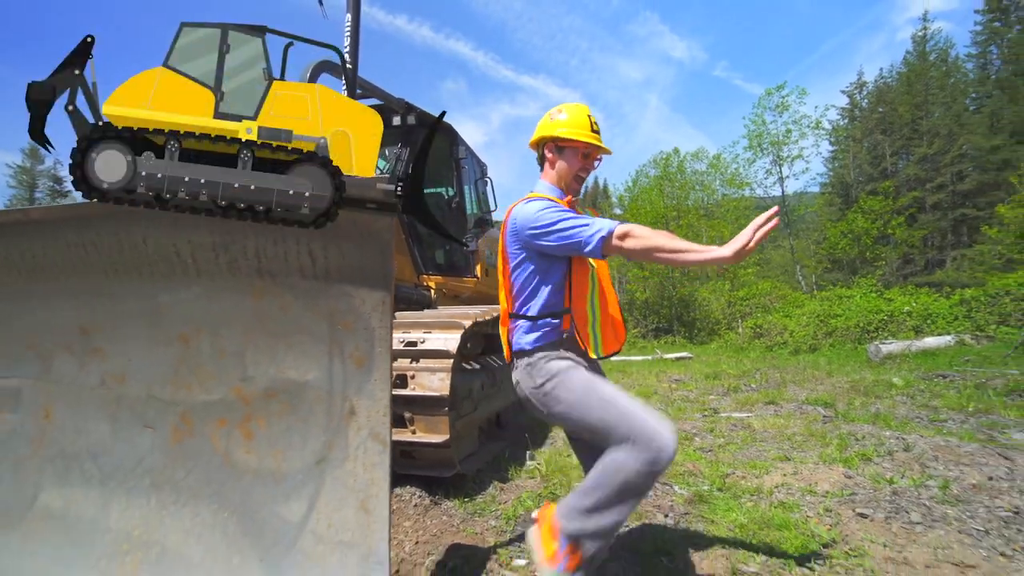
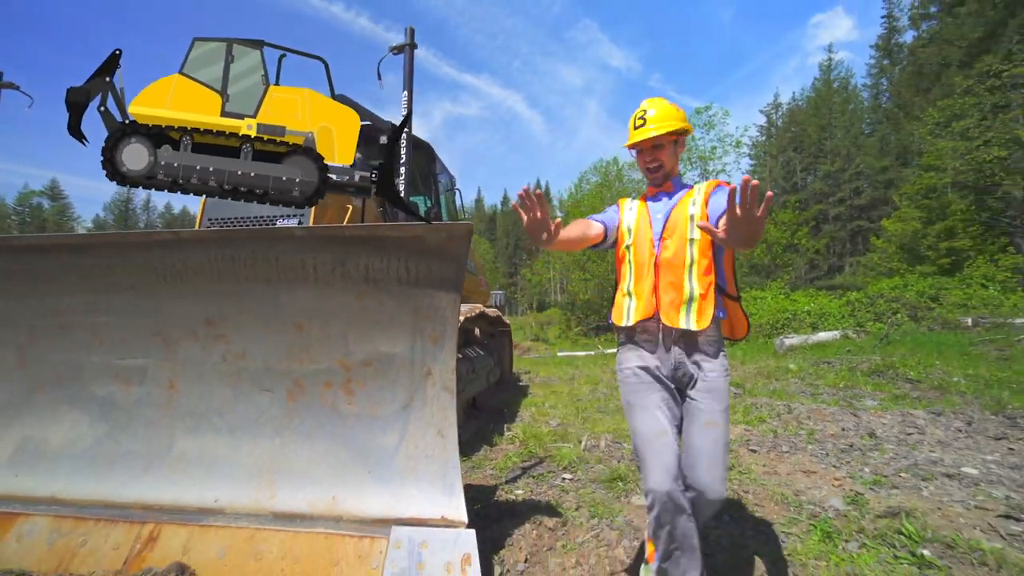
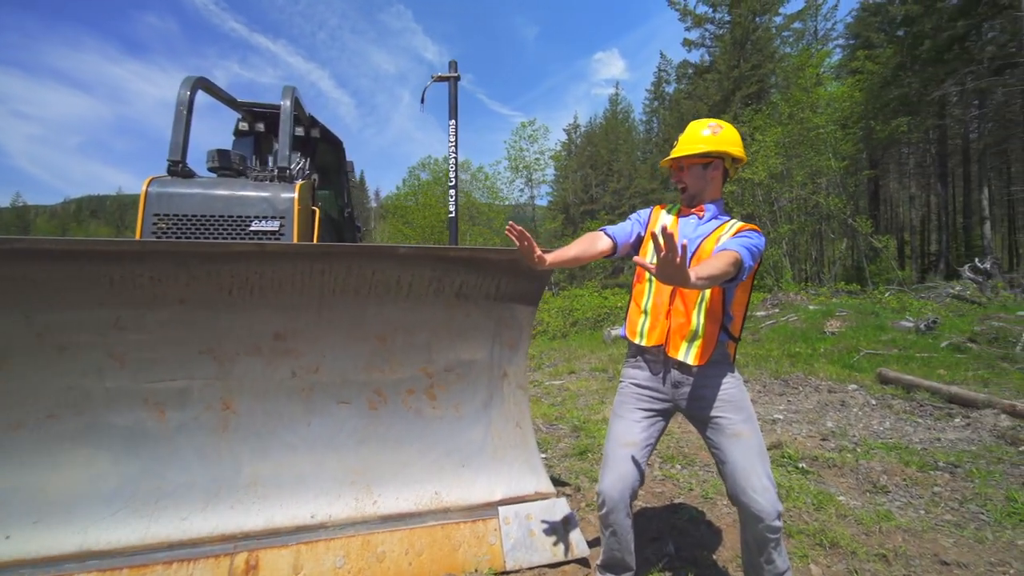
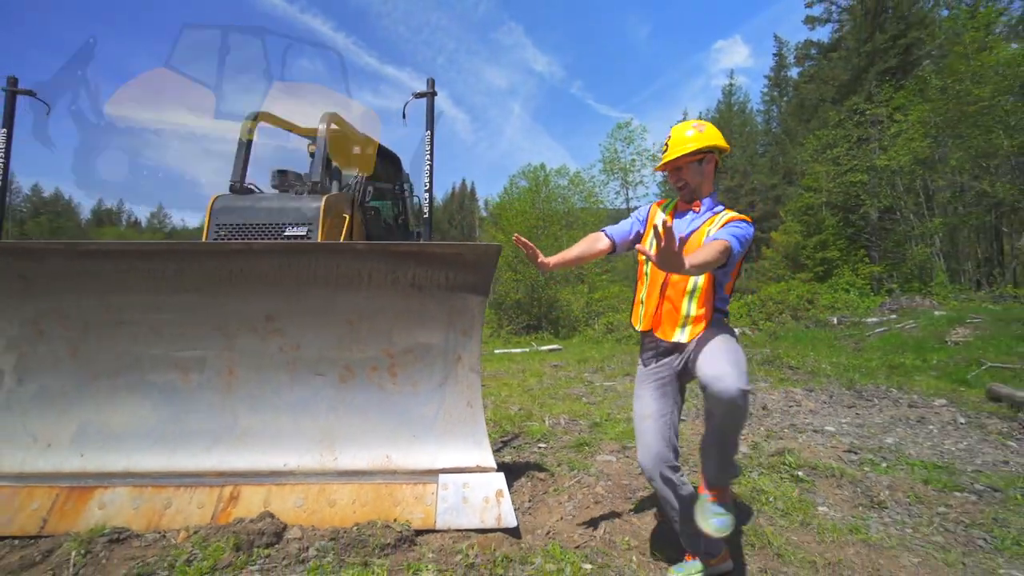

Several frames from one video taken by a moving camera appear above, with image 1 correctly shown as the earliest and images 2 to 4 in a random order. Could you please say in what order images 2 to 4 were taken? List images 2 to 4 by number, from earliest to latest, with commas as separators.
2, 4, 3
